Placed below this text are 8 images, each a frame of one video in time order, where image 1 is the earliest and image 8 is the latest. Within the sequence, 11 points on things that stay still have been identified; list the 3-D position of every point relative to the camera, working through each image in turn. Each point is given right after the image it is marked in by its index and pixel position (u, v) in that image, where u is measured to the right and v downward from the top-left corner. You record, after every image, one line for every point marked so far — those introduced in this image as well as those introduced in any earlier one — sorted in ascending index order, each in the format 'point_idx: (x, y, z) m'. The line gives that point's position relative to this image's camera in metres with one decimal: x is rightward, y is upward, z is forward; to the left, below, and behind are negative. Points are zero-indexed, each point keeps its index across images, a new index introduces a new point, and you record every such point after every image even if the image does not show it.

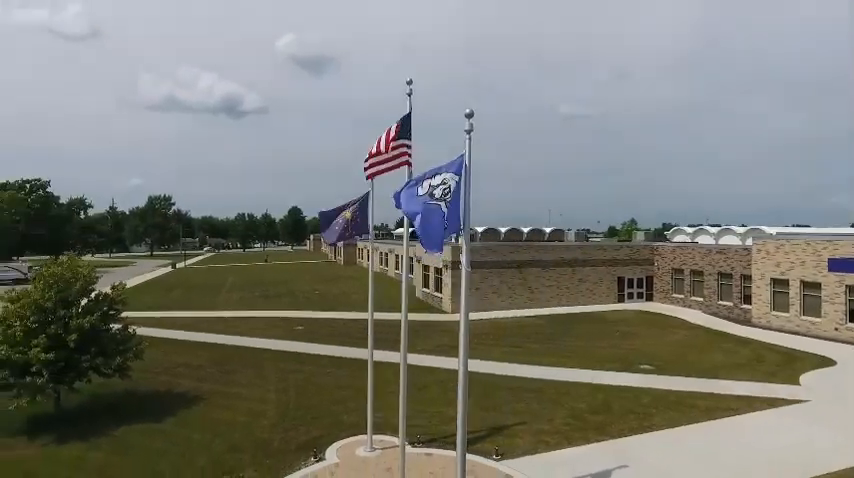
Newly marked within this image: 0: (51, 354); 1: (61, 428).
0: (-10.1, -3.1, +14.2) m
1: (-10.1, -5.2, +14.6) m
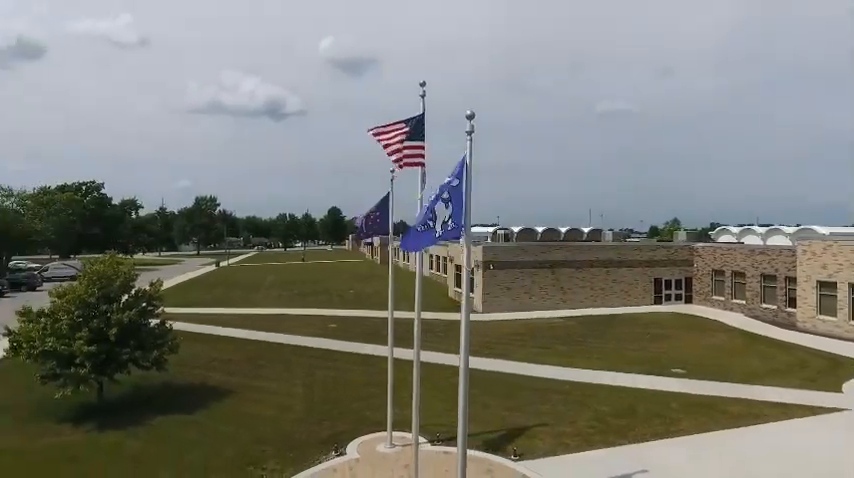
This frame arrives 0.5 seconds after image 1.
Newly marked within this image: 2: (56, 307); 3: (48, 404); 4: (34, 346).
0: (-9.5, -3.1, +15.0) m
1: (-9.5, -5.2, +15.4) m
2: (-10.8, -2.0, +15.3) m
3: (-11.6, -5.0, +16.1) m
4: (-11.1, -3.0, +14.8) m
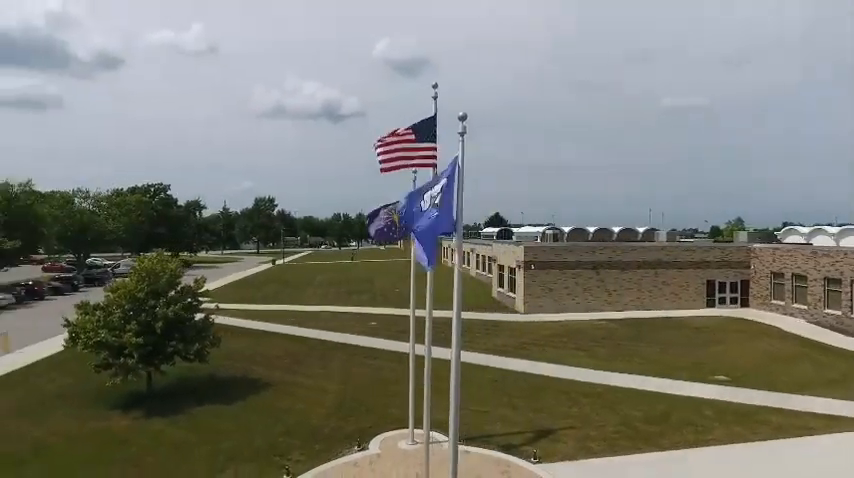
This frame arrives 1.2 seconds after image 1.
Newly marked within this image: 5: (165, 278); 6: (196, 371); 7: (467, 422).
0: (-8.7, -3.0, +16.1) m
1: (-8.7, -5.2, +16.5) m
2: (-10.0, -2.0, +16.5) m
3: (-10.7, -5.0, +17.4) m
4: (-10.3, -2.9, +16.0) m
5: (-8.4, -1.2, +16.9) m
6: (-8.6, -4.8, +19.5) m
7: (+1.1, -5.1, +14.7) m
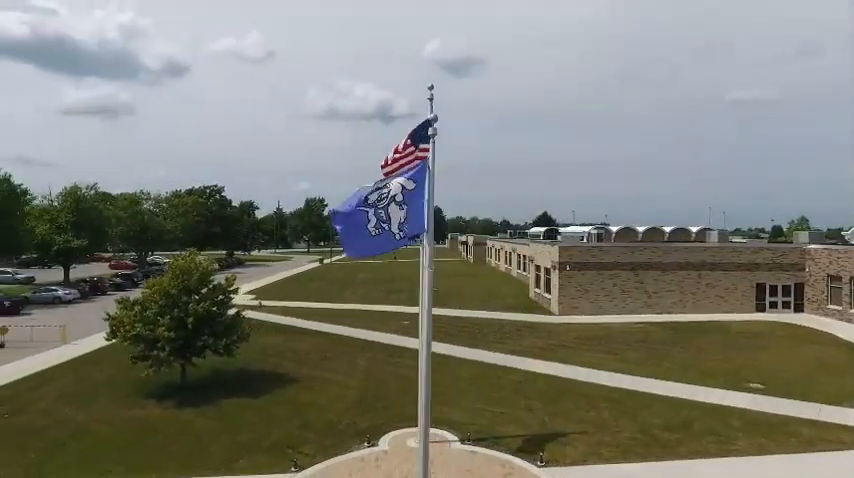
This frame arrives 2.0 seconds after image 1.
0: (-8.2, -3.0, +17.0) m
1: (-8.1, -5.2, +17.4) m
2: (-9.4, -1.9, +17.6) m
3: (-10.0, -5.0, +18.5) m
4: (-9.8, -2.9, +17.1) m
5: (-7.8, -1.2, +17.8) m
6: (-7.7, -4.8, +20.3) m
7: (+1.5, -5.1, +14.6) m
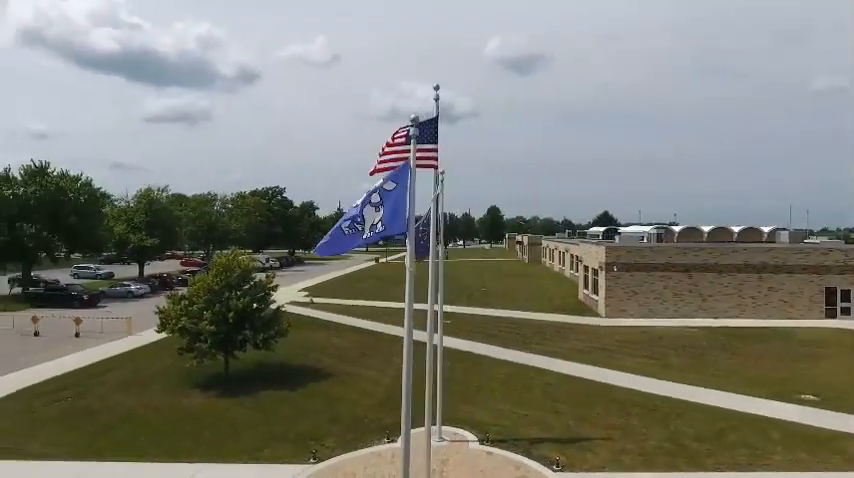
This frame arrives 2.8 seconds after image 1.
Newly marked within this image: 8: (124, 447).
0: (-7.2, -3.0, +18.0) m
1: (-7.1, -5.1, +18.4) m
2: (-8.3, -1.9, +18.7) m
3: (-8.8, -4.9, +19.7) m
4: (-8.8, -2.9, +18.3) m
5: (-6.7, -1.2, +18.7) m
6: (-6.4, -4.8, +21.2) m
7: (+2.1, -5.1, +14.5) m
8: (-7.9, -5.5, +13.8) m
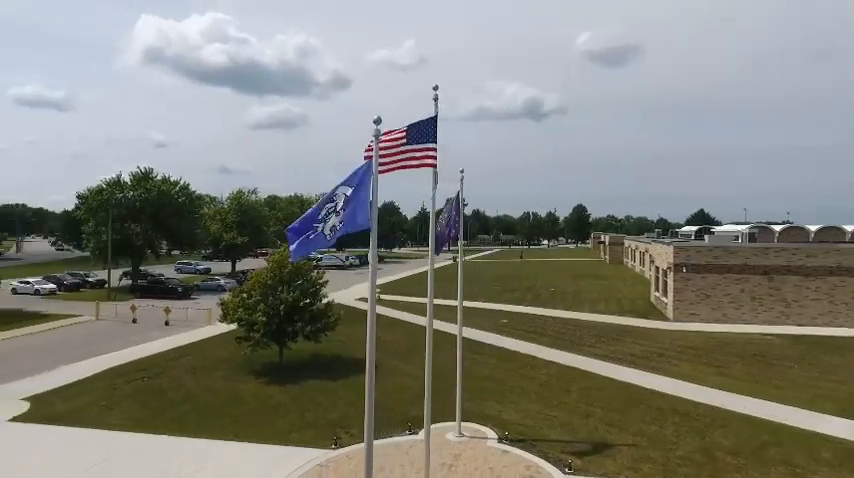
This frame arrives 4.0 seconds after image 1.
0: (-5.8, -2.9, +19.3) m
1: (-5.7, -5.0, +19.7) m
2: (-6.8, -1.8, +20.2) m
3: (-7.1, -4.9, +21.3) m
4: (-7.3, -2.8, +19.9) m
5: (-5.2, -1.1, +20.0) m
6: (-4.5, -4.7, +22.4) m
7: (+2.7, -5.0, +14.4) m
8: (-7.3, -5.4, +15.4) m
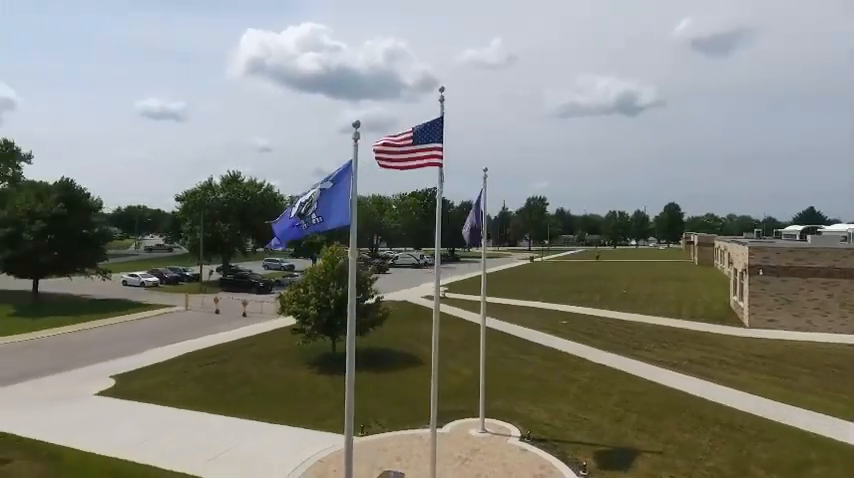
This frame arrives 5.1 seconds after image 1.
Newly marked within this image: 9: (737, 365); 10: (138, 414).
0: (-4.2, -2.8, +20.5) m
1: (-4.0, -5.0, +20.8) m
2: (-5.0, -1.7, +21.5) m
3: (-5.2, -4.8, +22.6) m
4: (-5.6, -2.7, +21.3) m
5: (-3.5, -1.0, +21.0) m
6: (-2.3, -4.6, +23.3) m
7: (+3.5, -4.9, +14.2) m
8: (-6.2, -5.3, +16.8) m
9: (+11.3, -4.6, +19.0) m
10: (-8.7, -5.3, +16.0) m
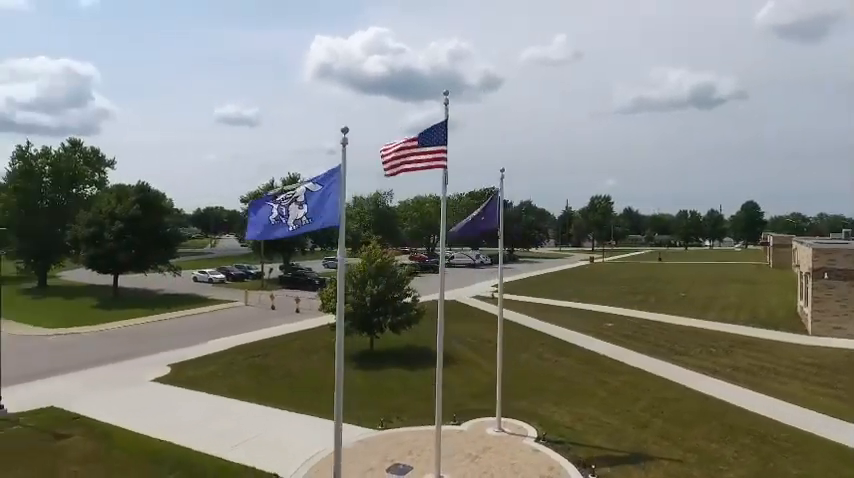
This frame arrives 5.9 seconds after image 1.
0: (-2.9, -2.8, +21.2) m
1: (-2.6, -4.9, +21.5) m
2: (-3.5, -1.7, +22.3) m
3: (-3.6, -4.7, +23.4) m
4: (-4.1, -2.7, +22.1) m
5: (-2.1, -1.0, +21.6) m
6: (-0.7, -4.6, +23.7) m
7: (+4.0, -5.0, +14.0) m
8: (-5.3, -5.3, +17.8) m
9: (+12.3, -4.6, +17.8) m
10: (-7.9, -5.3, +17.3) m
